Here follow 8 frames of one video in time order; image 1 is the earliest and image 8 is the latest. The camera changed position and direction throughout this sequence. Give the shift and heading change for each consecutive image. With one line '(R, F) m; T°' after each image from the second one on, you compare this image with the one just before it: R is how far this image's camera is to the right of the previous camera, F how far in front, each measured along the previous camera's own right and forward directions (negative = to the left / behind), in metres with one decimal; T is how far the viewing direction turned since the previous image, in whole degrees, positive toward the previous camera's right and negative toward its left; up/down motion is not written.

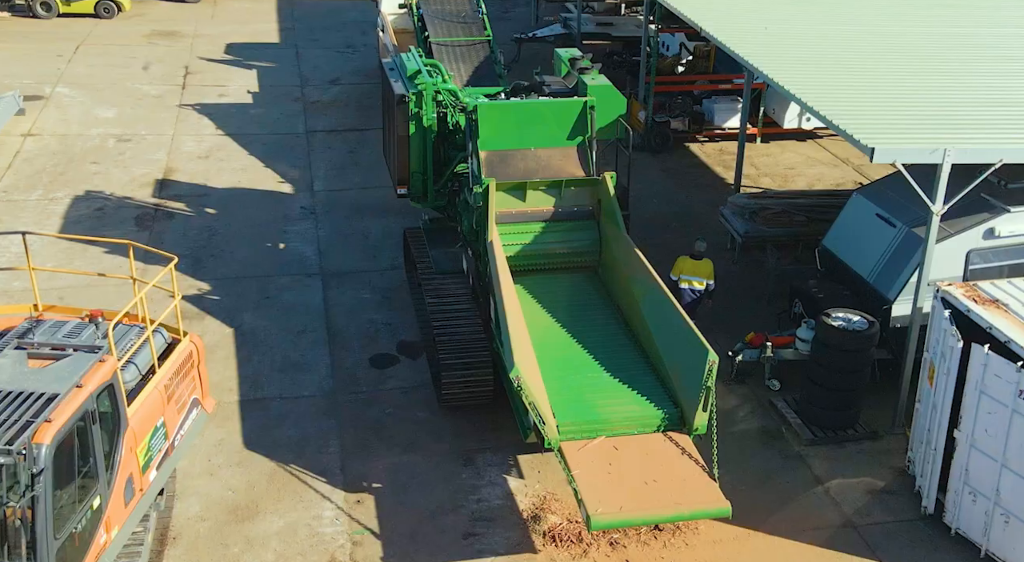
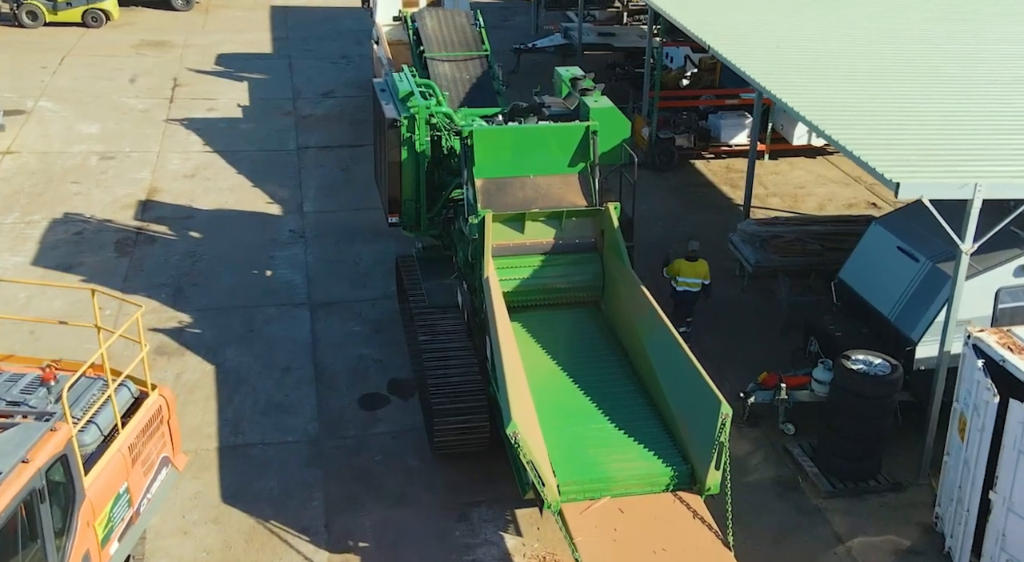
(0.0, +0.7) m; 0°
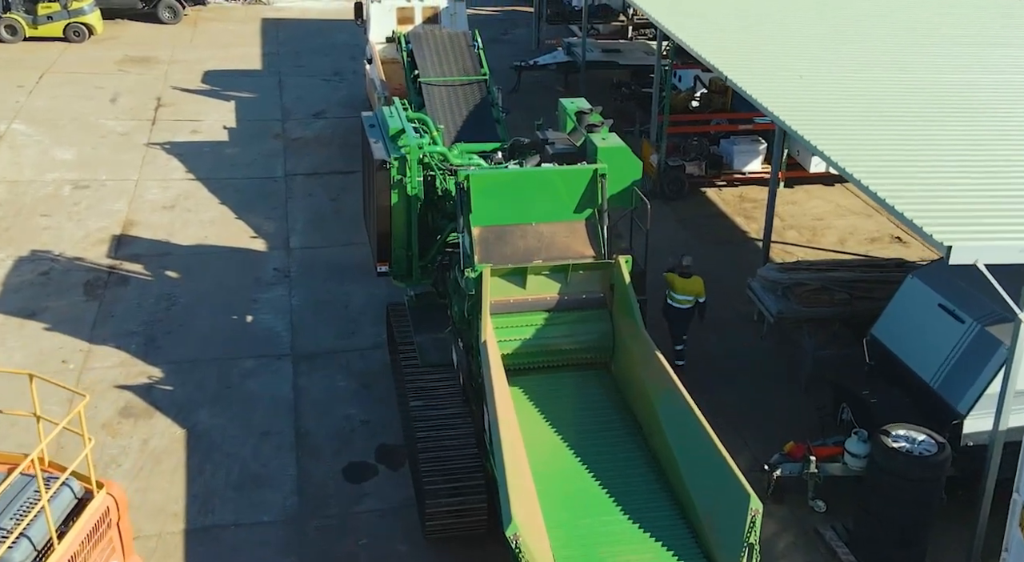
(0.0, +1.0) m; 0°
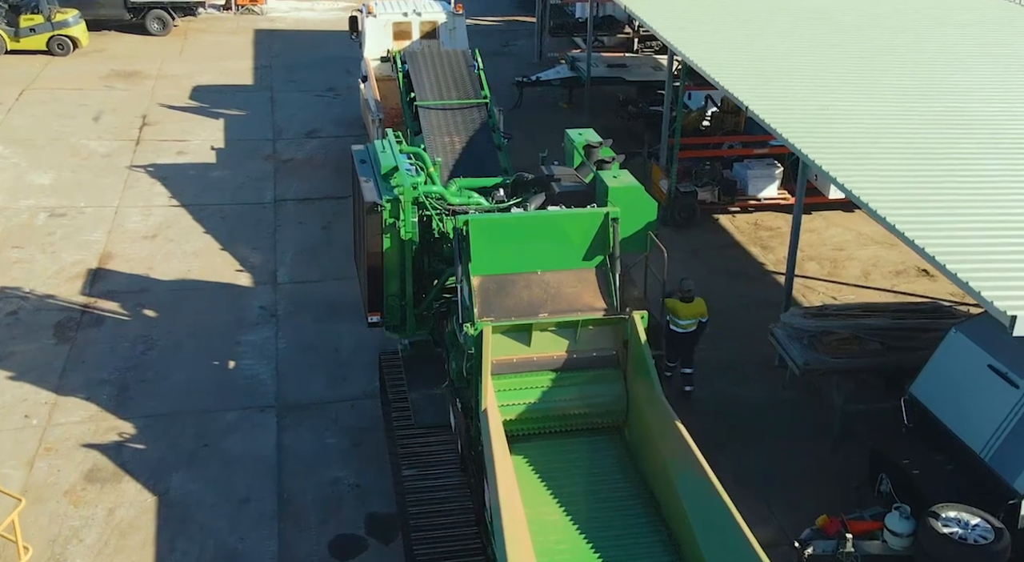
(0.0, +0.9) m; 0°
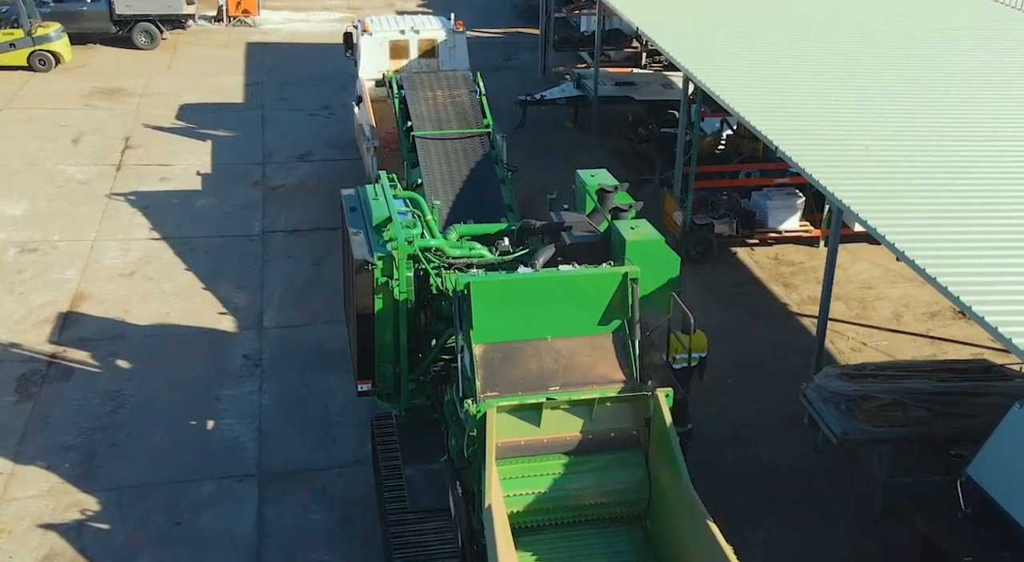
(0.0, +1.0) m; 0°
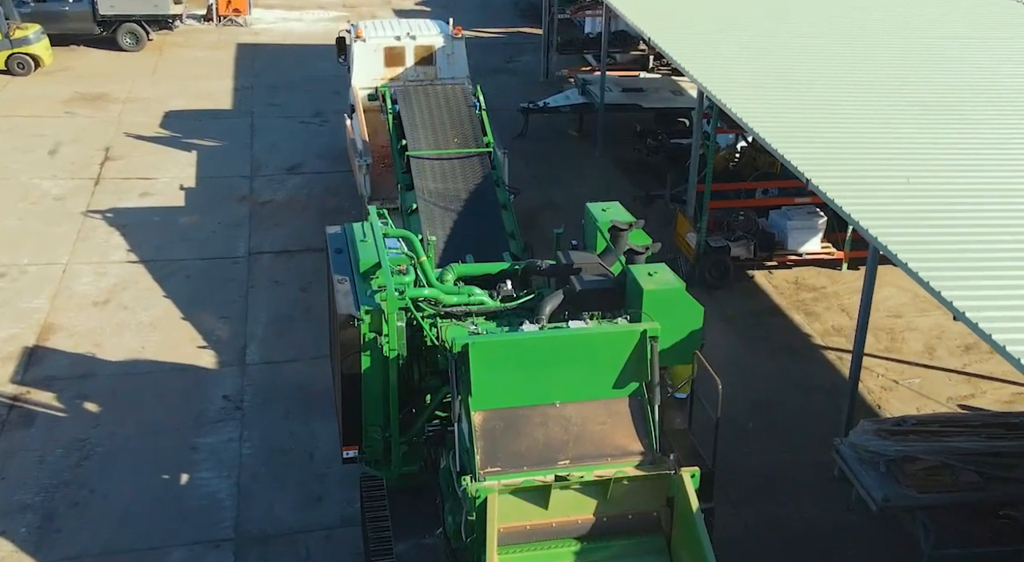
(0.0, +0.9) m; 0°
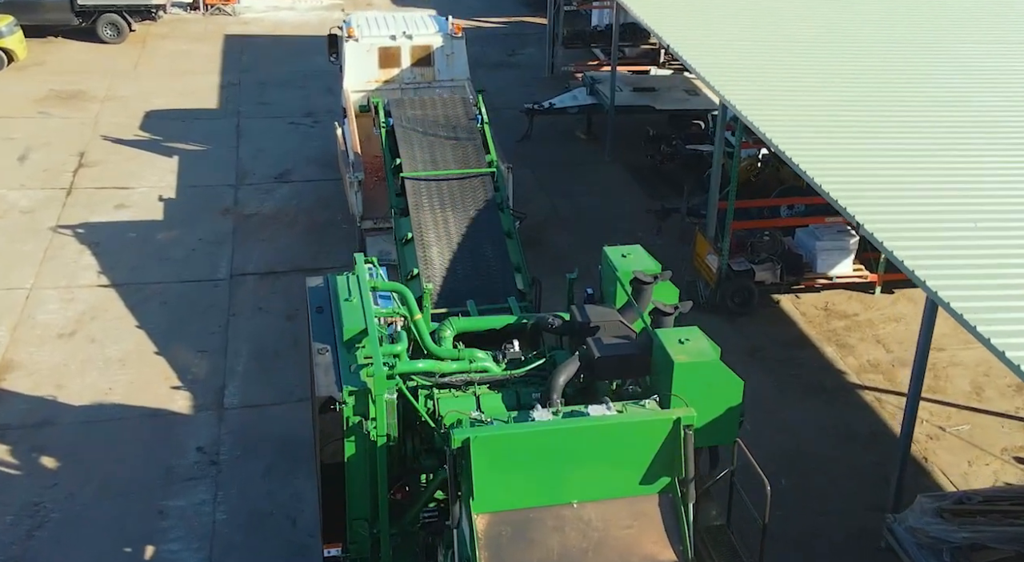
(-0.1, +1.1) m; 0°
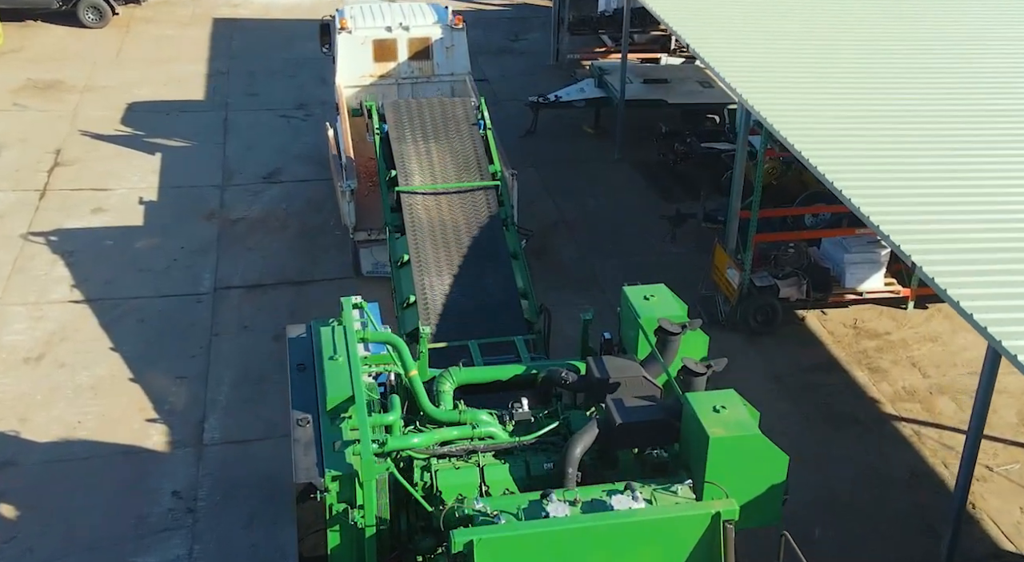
(-0.1, +0.9) m; 0°
